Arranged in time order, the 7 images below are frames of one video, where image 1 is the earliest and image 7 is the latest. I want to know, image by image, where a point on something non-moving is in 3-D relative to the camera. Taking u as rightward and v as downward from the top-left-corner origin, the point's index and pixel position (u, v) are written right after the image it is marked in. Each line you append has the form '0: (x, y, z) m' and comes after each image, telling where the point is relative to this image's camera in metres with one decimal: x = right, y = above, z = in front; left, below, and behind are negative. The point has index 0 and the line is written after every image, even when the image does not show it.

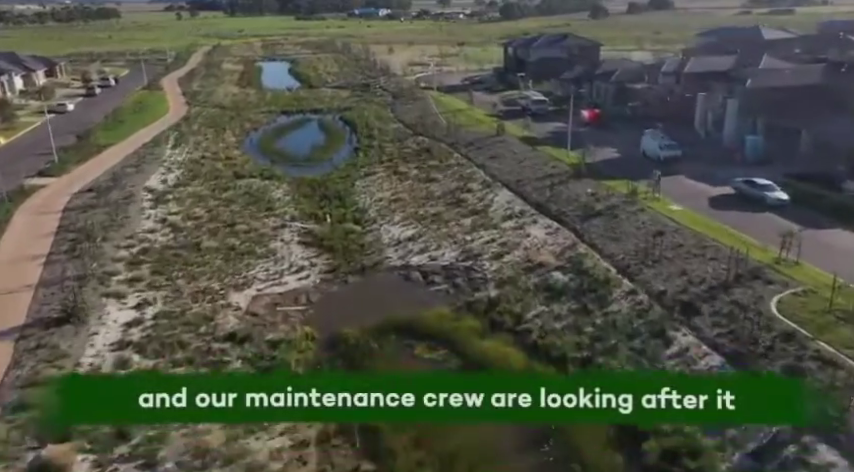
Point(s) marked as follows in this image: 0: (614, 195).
0: (+4.9, +1.1, +16.9) m
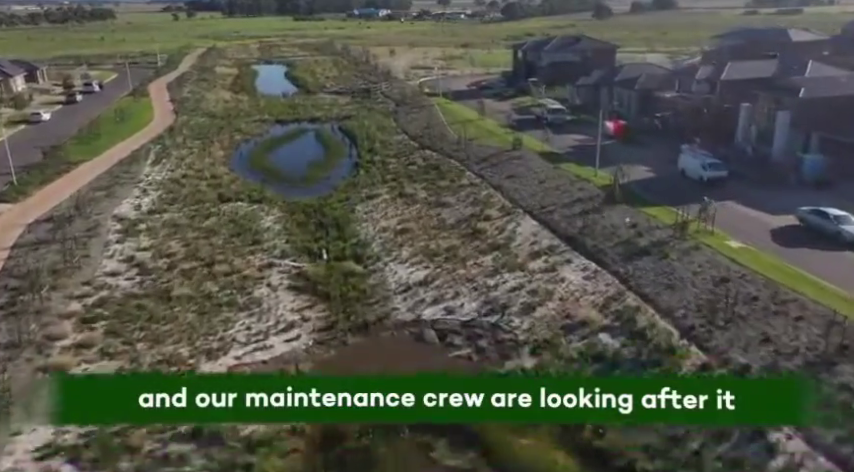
0: (+5.2, +0.2, +14.4) m
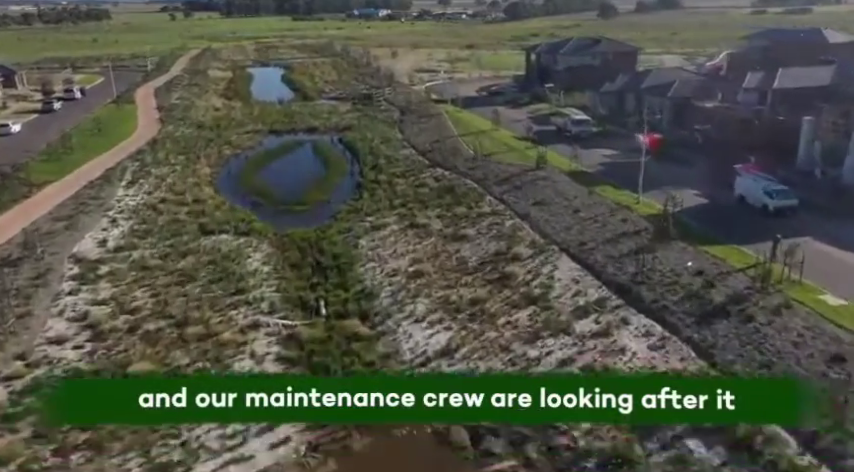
0: (+5.5, -0.7, +11.7) m
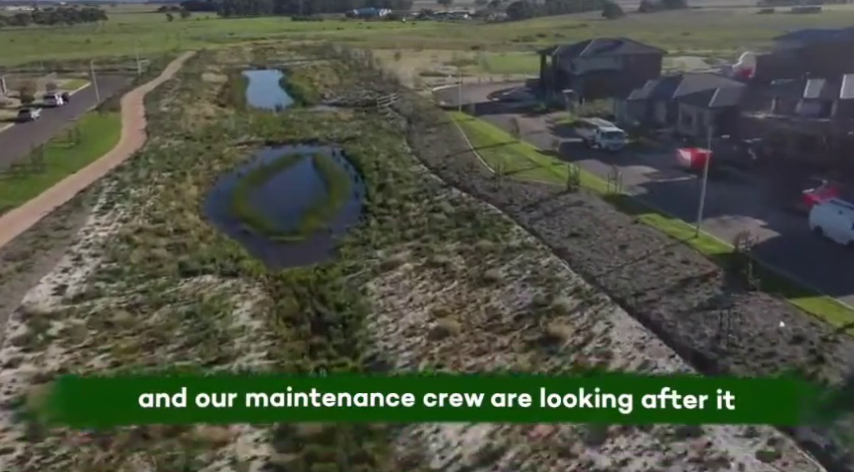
0: (+6.0, -1.6, +9.3) m
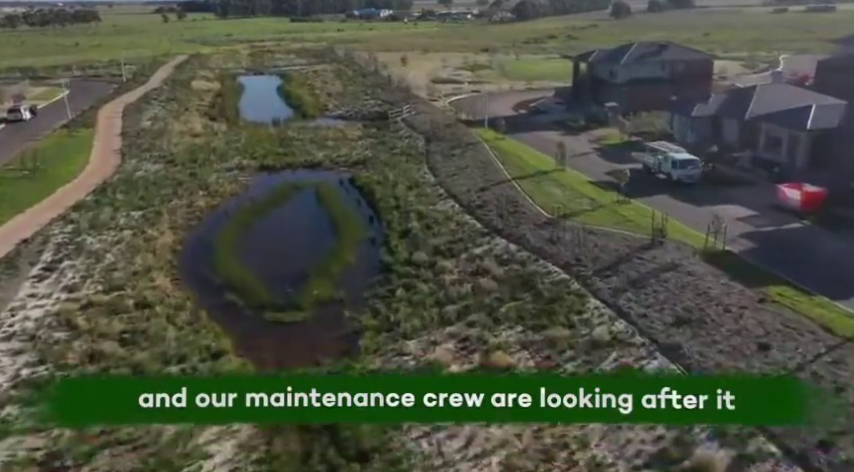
0: (+6.8, -2.9, +5.3) m
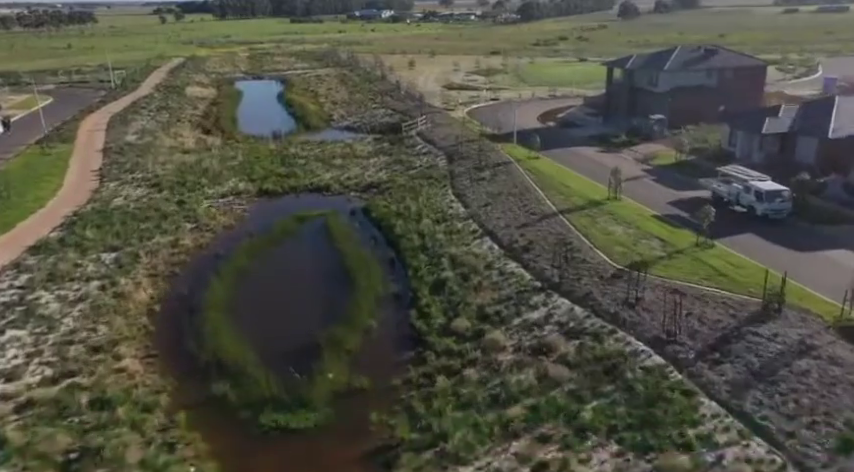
0: (+7.5, -4.0, +2.3) m
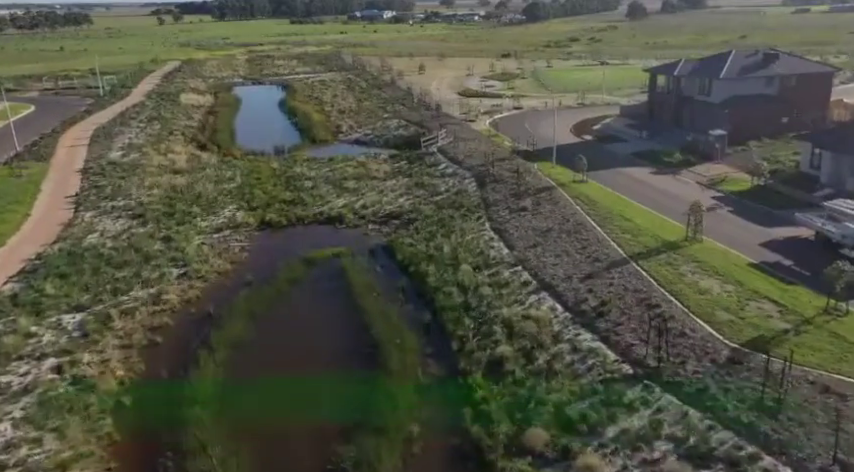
0: (+8.3, -4.9, -0.6) m
